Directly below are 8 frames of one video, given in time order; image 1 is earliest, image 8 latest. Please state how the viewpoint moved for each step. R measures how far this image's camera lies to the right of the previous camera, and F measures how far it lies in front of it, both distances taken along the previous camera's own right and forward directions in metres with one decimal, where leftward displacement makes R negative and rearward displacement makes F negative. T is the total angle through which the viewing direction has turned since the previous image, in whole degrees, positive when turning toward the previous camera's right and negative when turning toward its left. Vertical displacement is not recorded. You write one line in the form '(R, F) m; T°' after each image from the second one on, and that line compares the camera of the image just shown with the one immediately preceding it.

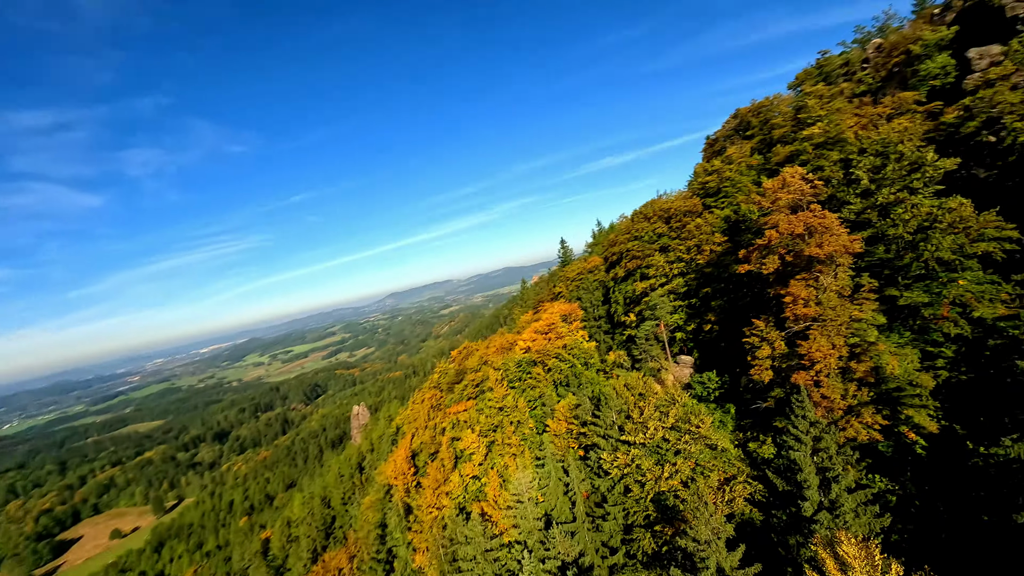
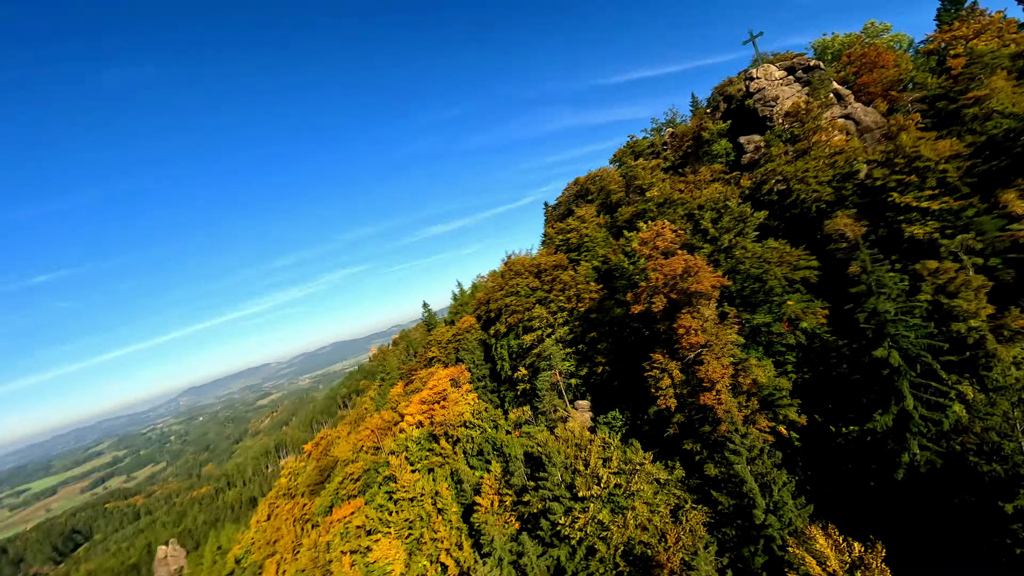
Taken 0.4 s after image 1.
(-6.0, +3.4) m; +22°
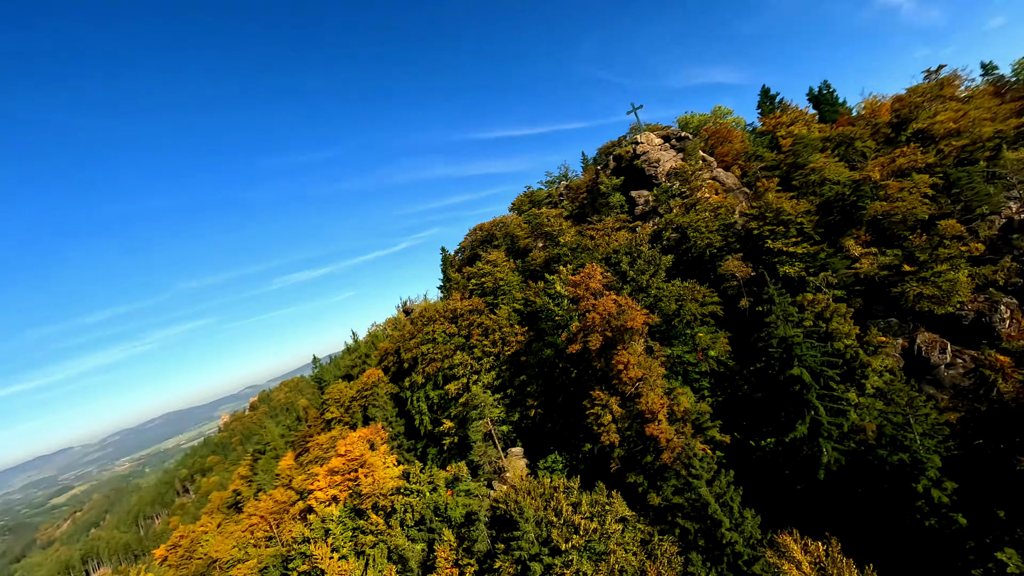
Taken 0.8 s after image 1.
(-5.6, +1.9) m; +16°
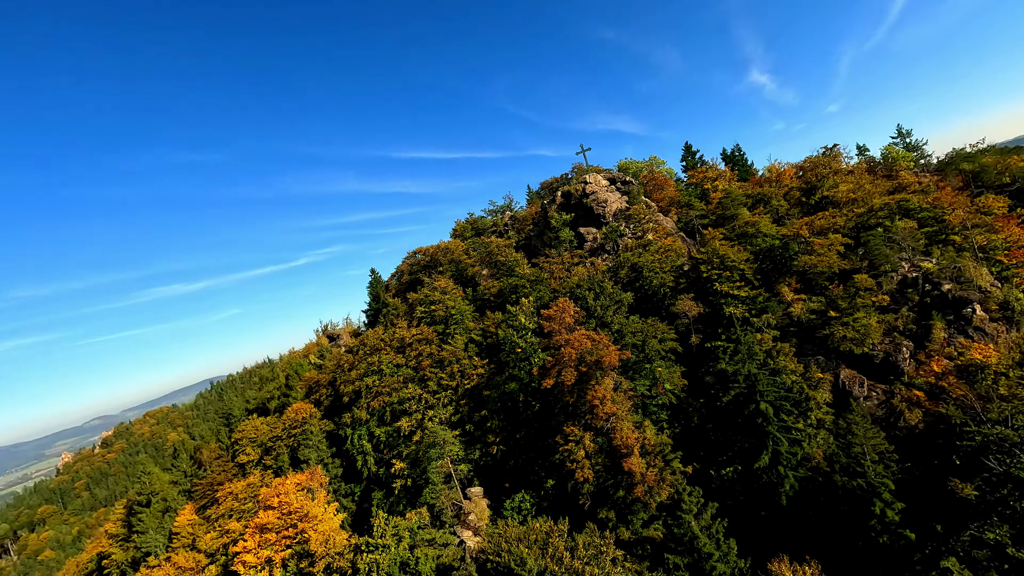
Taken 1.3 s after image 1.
(-6.2, +1.6) m; +12°
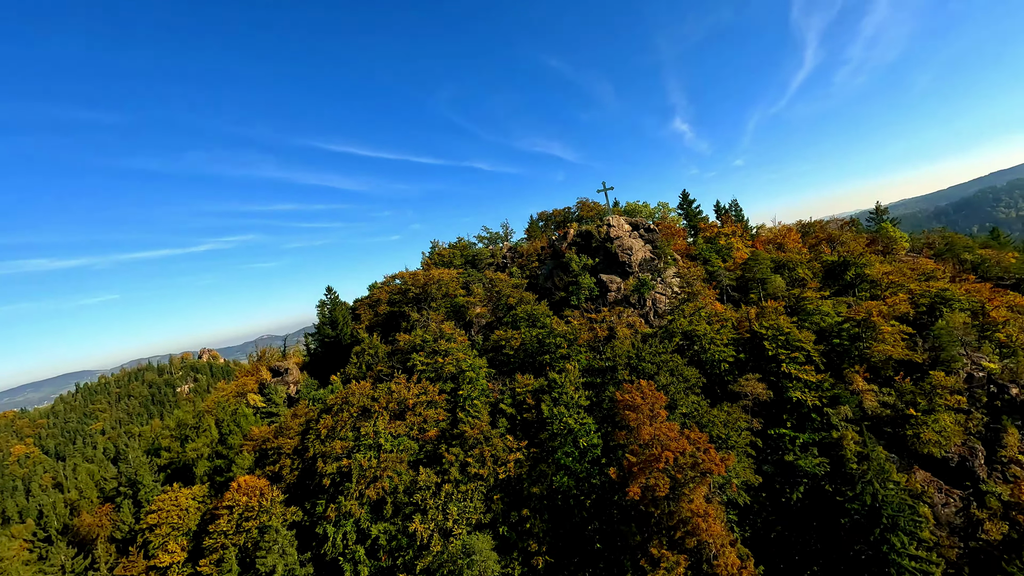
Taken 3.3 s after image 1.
(-12.4, +10.0) m; +10°
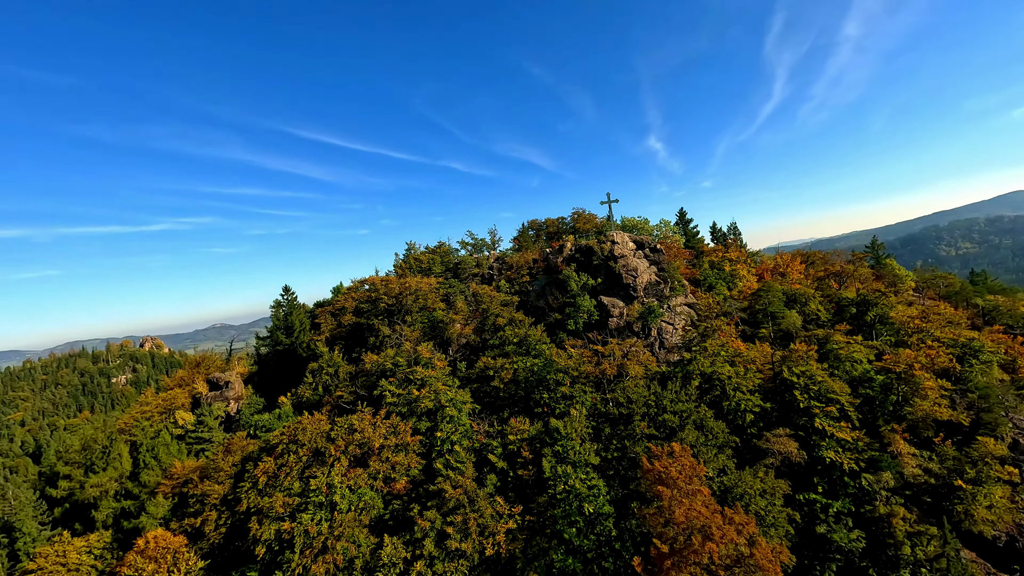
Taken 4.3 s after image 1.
(-2.7, +7.6) m; +4°
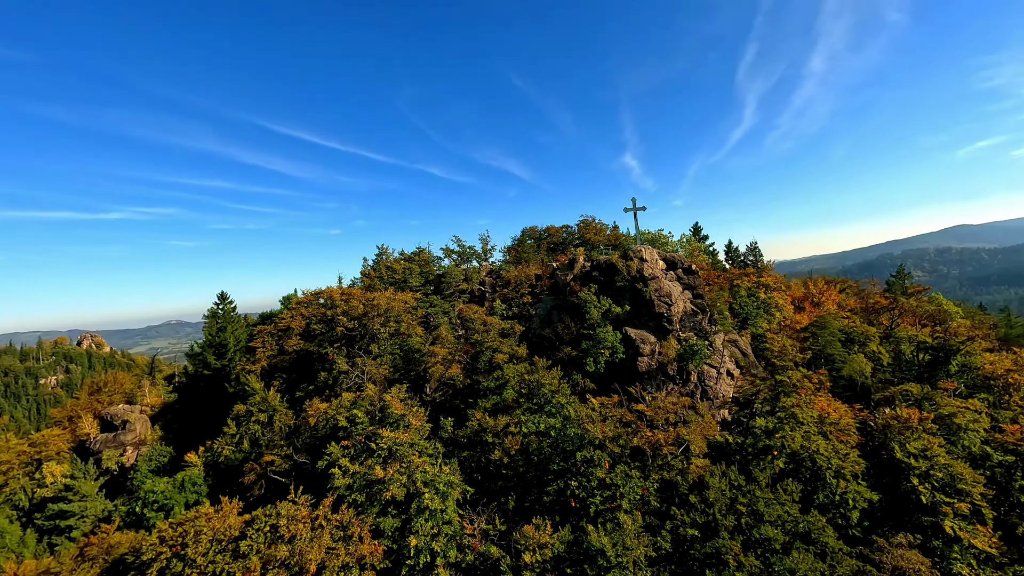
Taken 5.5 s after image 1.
(-2.9, +12.3) m; +4°
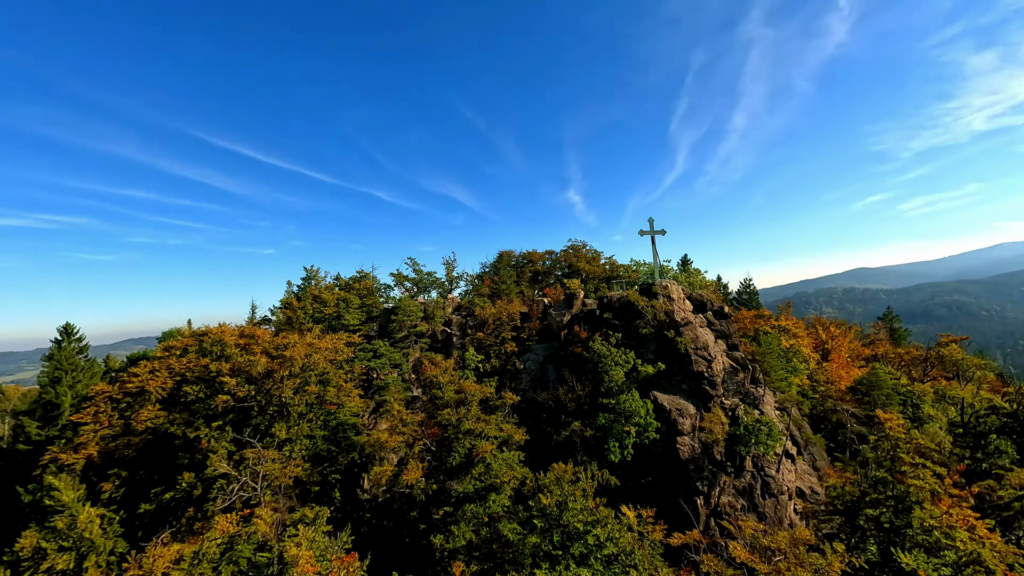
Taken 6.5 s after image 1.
(-2.9, +12.8) m; +7°
